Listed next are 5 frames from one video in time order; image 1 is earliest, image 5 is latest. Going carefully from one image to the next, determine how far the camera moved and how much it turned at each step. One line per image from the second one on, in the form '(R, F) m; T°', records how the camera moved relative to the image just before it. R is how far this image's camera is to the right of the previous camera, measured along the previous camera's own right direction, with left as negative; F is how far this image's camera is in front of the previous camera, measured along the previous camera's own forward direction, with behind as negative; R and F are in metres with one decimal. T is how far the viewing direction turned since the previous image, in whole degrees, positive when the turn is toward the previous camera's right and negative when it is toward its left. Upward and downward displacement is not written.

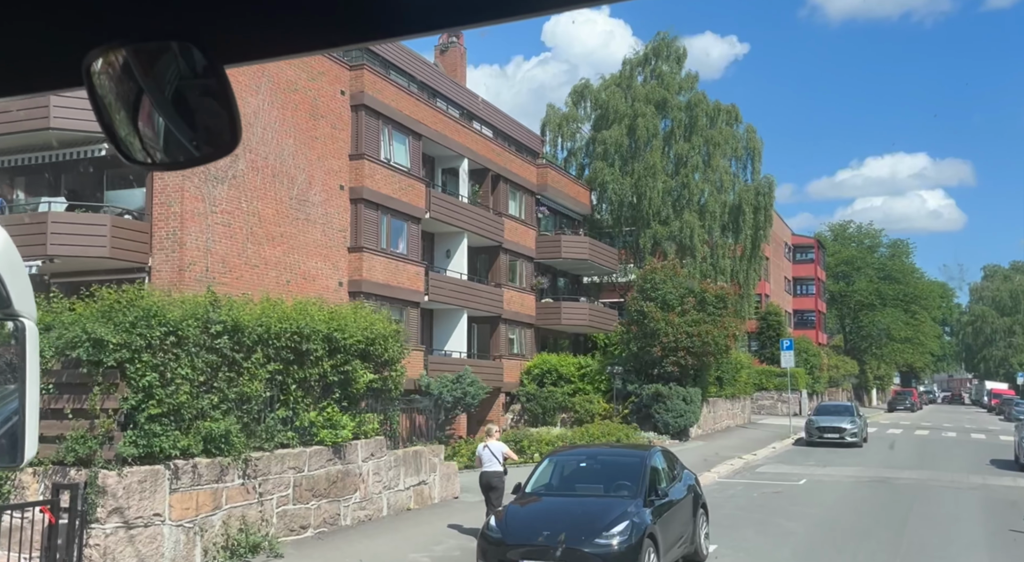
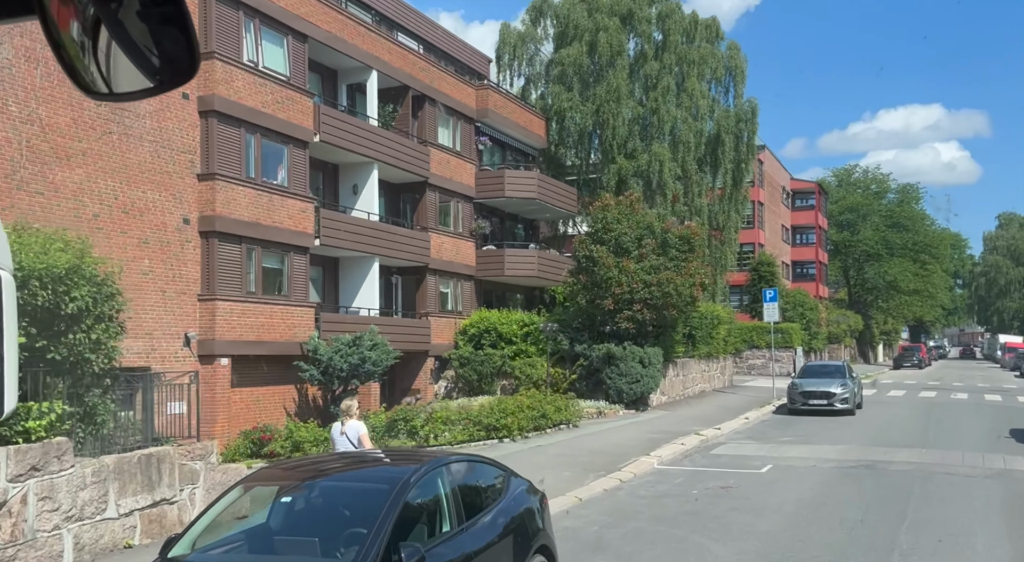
(+2.1, +4.6) m; -1°
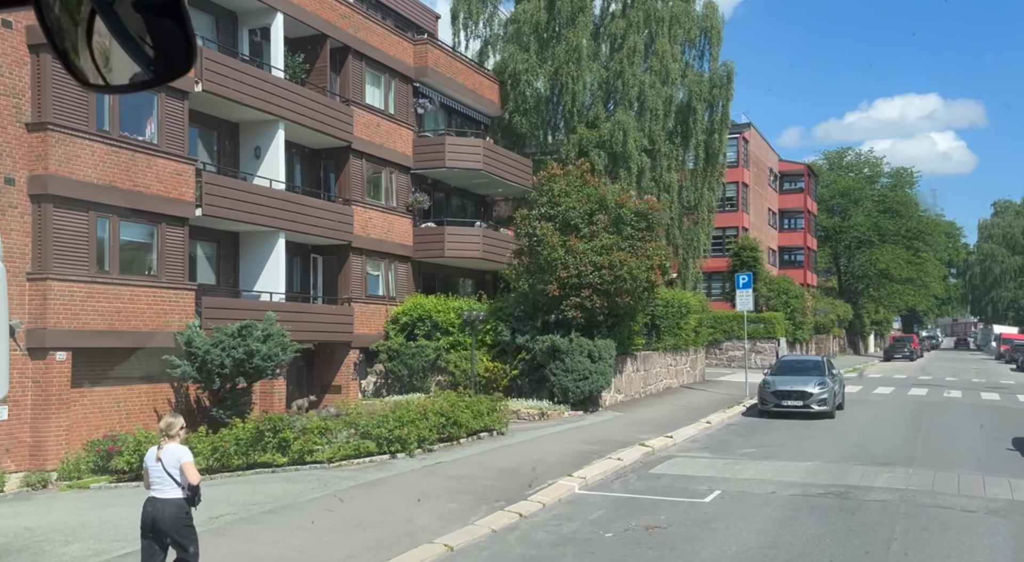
(+1.4, +3.0) m; 0°
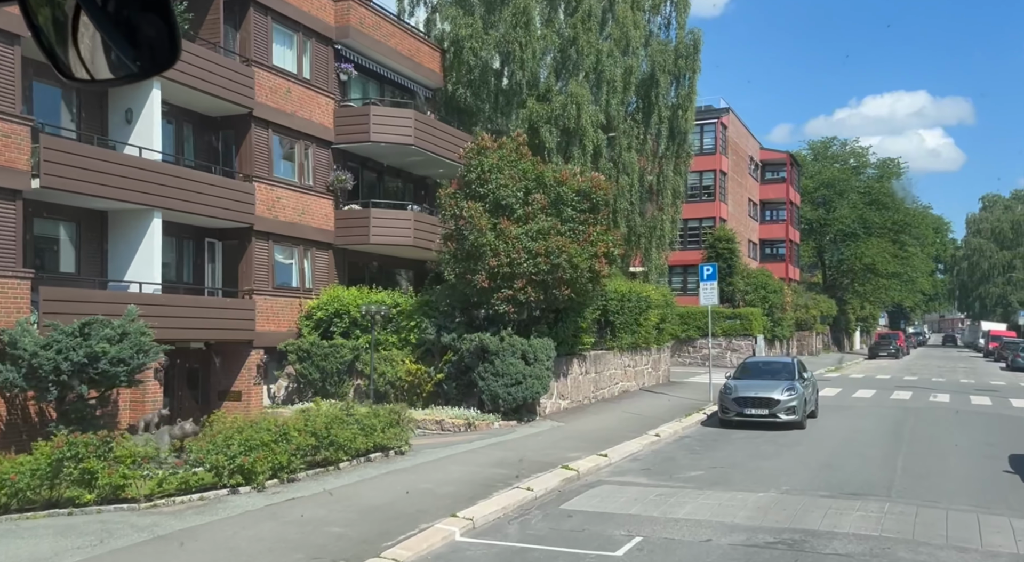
(+1.3, +2.8) m; +1°
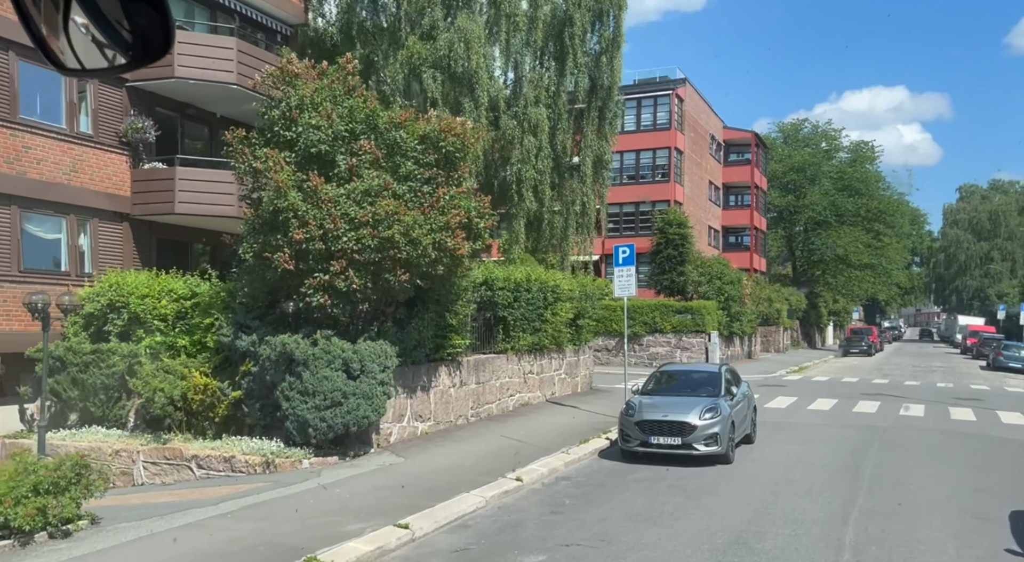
(+2.3, +4.9) m; +1°
